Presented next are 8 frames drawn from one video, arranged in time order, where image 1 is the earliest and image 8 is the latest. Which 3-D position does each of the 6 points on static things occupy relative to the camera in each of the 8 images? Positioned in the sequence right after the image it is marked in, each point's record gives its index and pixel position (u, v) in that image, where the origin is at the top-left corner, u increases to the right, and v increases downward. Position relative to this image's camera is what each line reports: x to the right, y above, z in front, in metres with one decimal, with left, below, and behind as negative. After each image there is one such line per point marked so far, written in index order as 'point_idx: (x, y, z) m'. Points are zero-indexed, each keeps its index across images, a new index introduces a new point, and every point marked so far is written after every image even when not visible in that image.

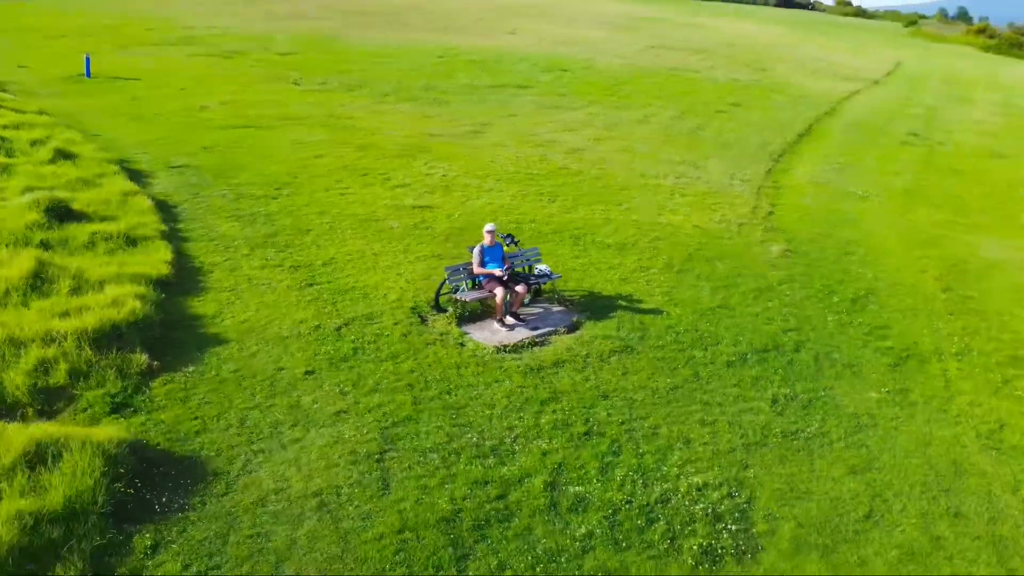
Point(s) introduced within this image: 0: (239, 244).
0: (-5.8, +0.9, +17.4) m
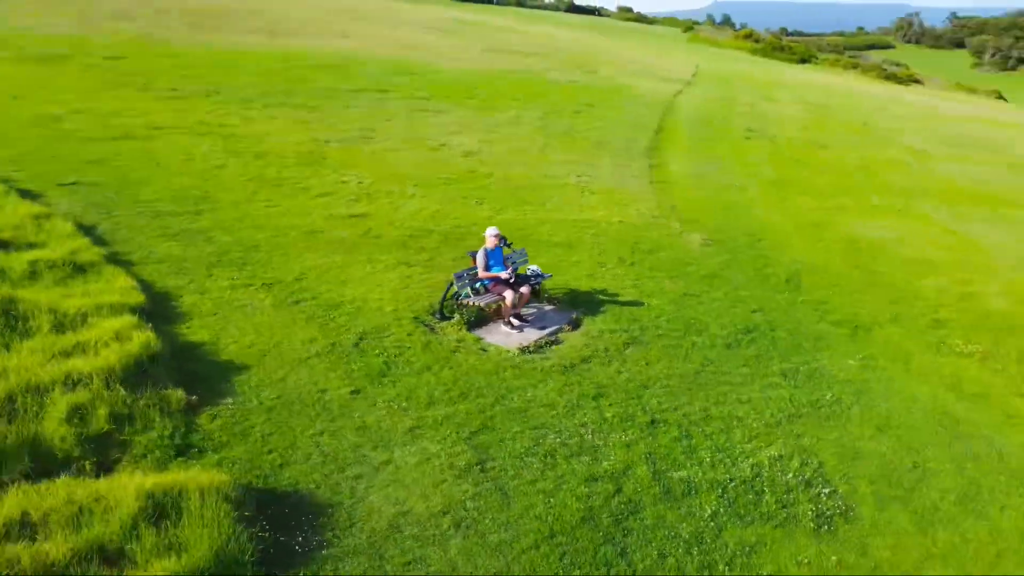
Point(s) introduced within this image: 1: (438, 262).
0: (-6.3, +0.4, +16.0) m
1: (-1.6, +0.5, +17.9) m
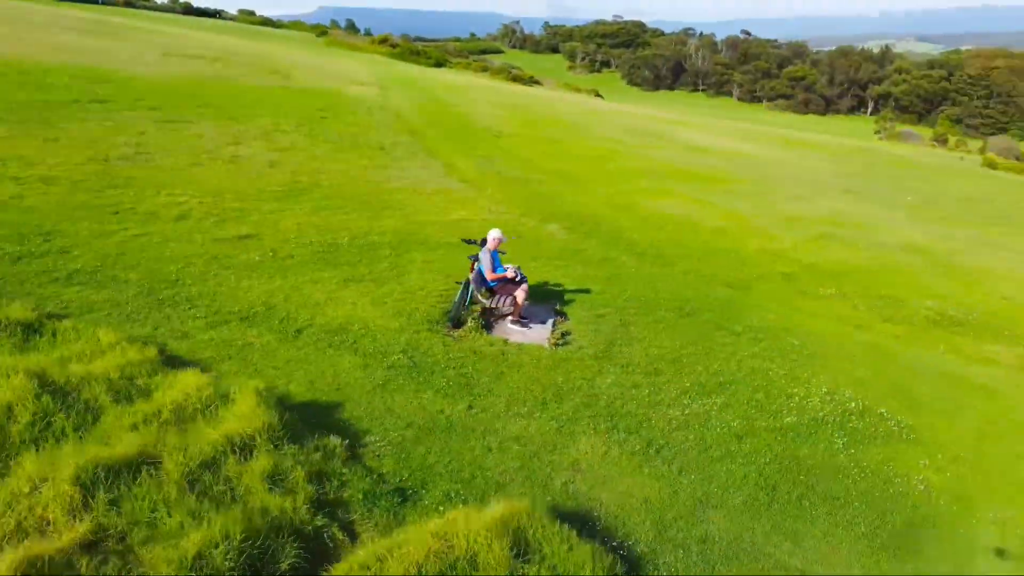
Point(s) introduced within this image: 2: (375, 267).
0: (-6.2, -0.4, +13.5) m
1: (-2.8, +0.3, +17.1) m
2: (-3.0, +0.5, +17.6) m
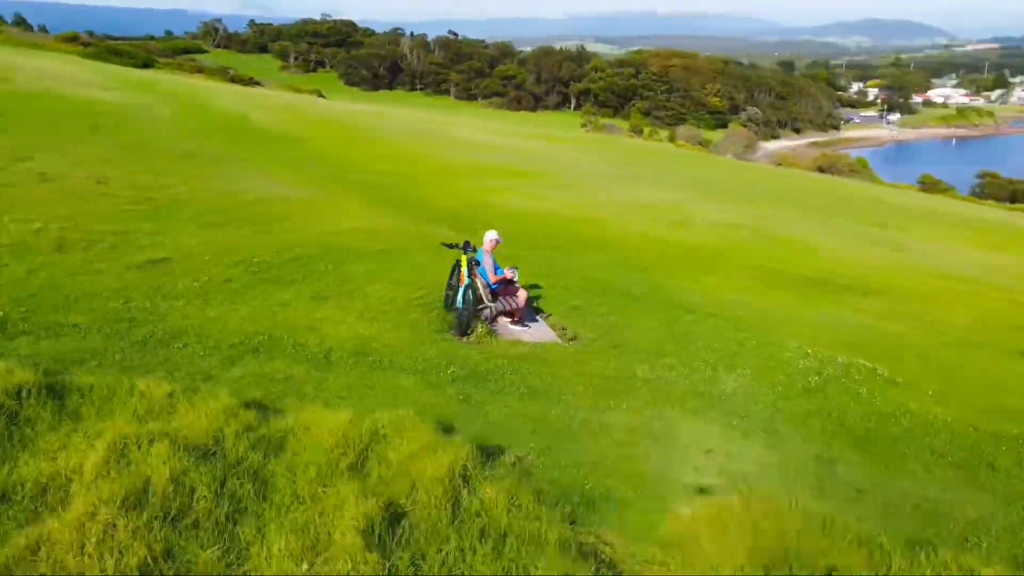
0: (-5.4, -1.0, +11.4) m
1: (-3.4, -0.1, +15.9) m
2: (-3.8, +0.1, +16.3) m
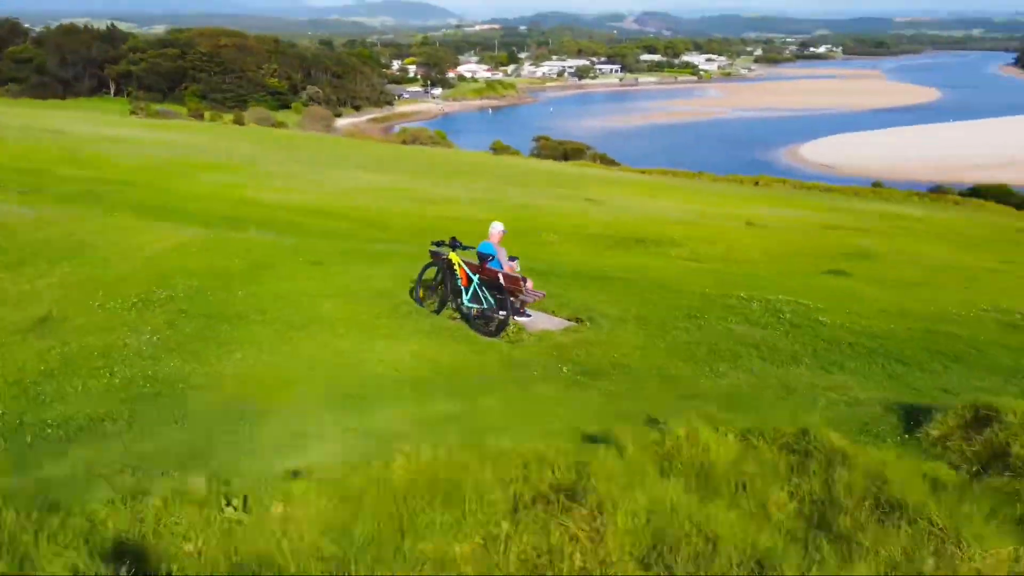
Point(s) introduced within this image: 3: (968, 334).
0: (-2.8, -1.6, +8.6) m
1: (-3.5, -0.5, +13.4) m
2: (-4.0, -0.4, +13.6) m
3: (+8.7, -0.9, +15.3) m
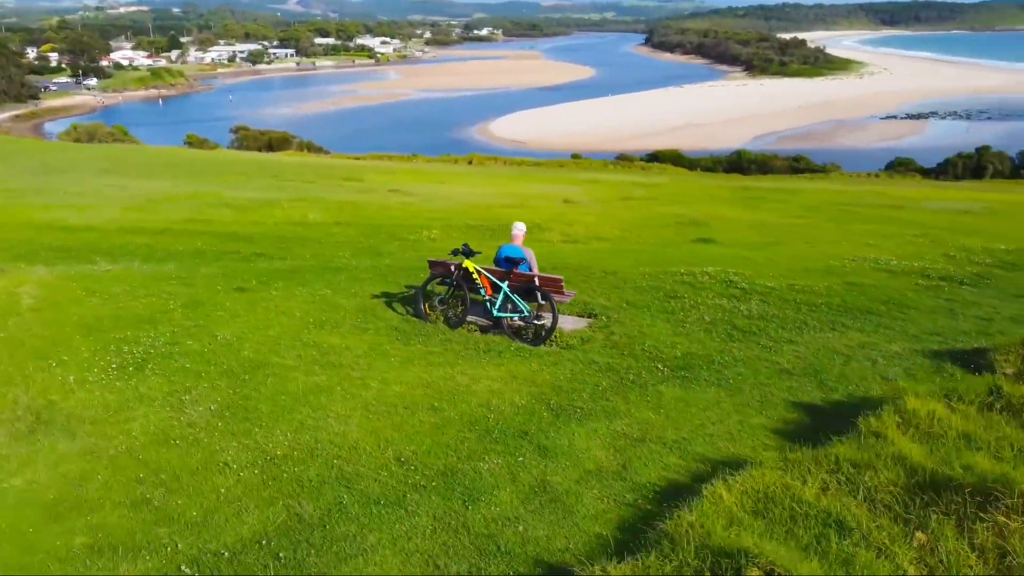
0: (-0.1, -1.9, +7.3) m
1: (-2.6, -0.9, +11.5) m
2: (-3.2, -0.9, +11.4) m
3: (+8.1, +0.1, +17.6) m
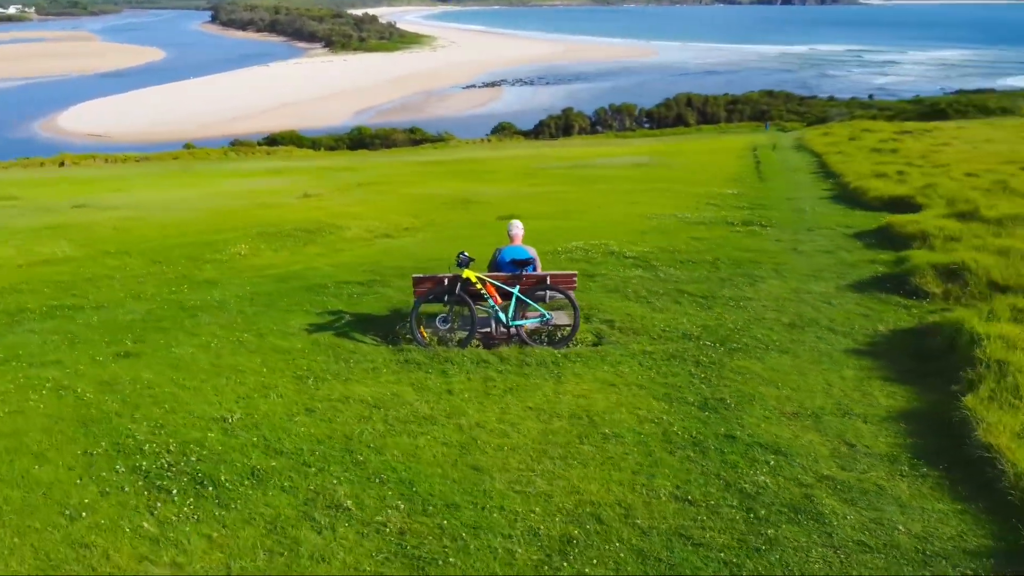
0: (+2.9, -1.9, +7.0) m
1: (-1.4, -1.4, +9.5) m
2: (-1.9, -1.4, +9.2) m
3: (+4.9, +1.3, +19.7) m
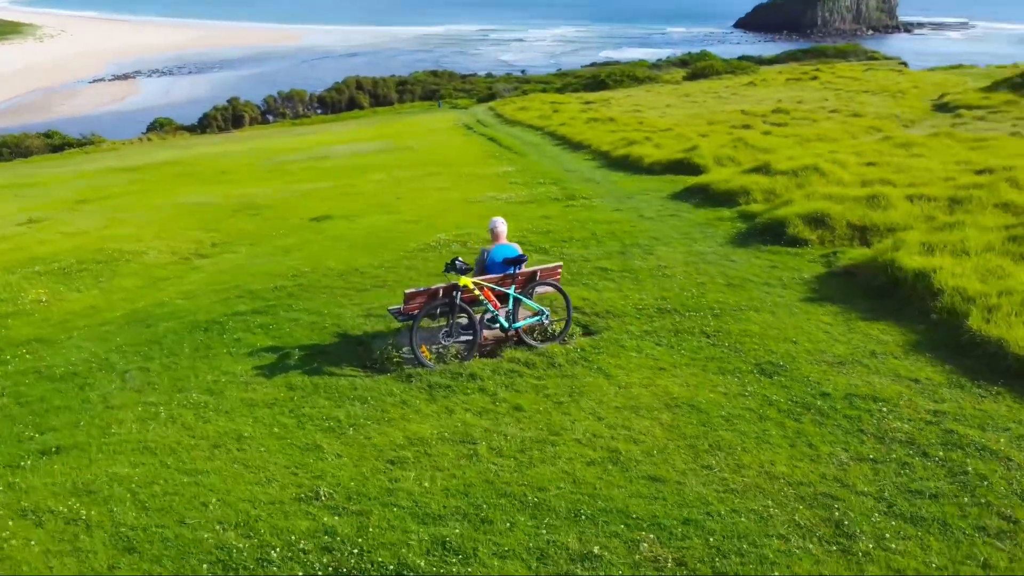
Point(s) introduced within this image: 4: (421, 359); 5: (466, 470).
0: (+4.6, -1.4, +7.9) m
1: (-0.3, -1.6, +8.5) m
2: (-0.7, -1.7, +8.0) m
3: (+1.1, +1.9, +20.3) m
4: (-1.1, -0.9, +10.4) m
5: (-0.5, -1.8, +7.7) m
